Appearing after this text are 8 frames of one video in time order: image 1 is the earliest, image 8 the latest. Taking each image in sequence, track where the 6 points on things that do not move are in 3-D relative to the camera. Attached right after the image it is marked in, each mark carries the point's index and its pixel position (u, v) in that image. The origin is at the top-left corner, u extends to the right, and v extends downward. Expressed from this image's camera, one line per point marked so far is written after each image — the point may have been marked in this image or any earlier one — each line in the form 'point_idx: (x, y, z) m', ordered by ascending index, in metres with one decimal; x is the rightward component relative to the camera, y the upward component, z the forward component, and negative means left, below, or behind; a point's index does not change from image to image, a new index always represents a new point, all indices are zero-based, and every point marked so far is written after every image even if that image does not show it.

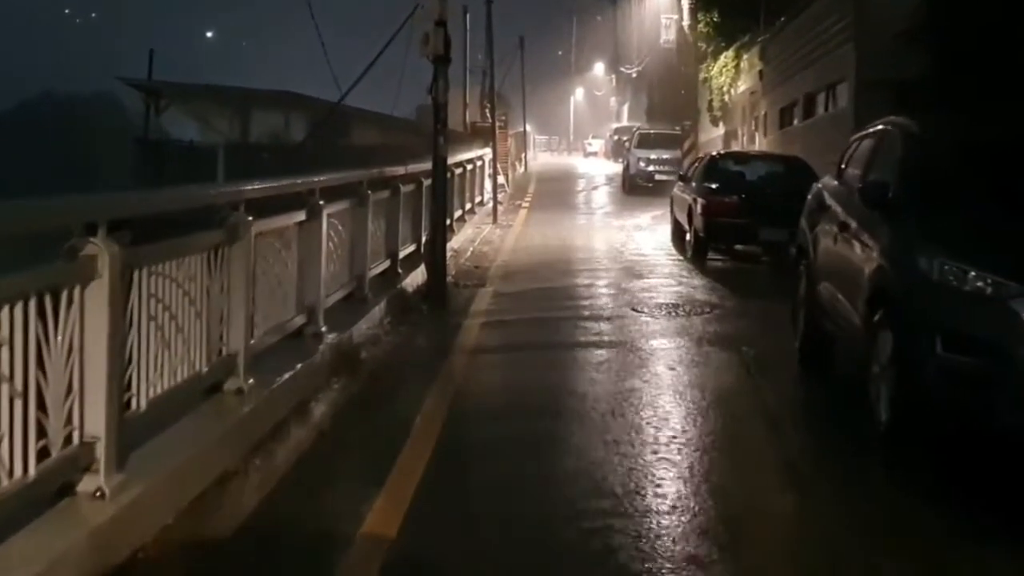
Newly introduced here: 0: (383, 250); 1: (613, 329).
0: (-1.2, +0.3, +13.3) m
1: (+0.8, -0.4, +11.7) m
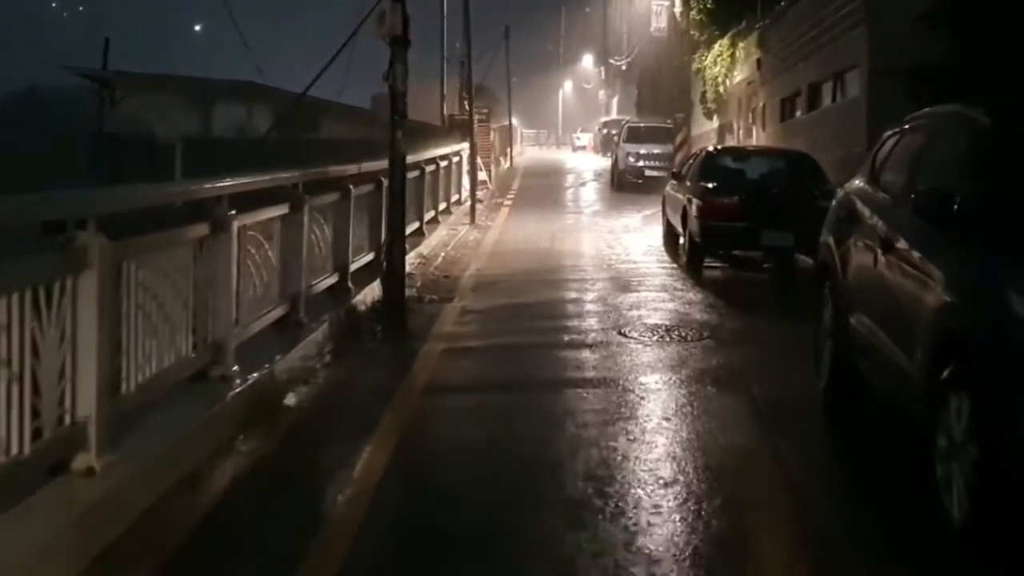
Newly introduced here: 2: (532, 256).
0: (-1.5, +0.2, +11.4) m
1: (+0.6, -0.5, +9.9) m
2: (+0.3, +0.4, +18.2) m
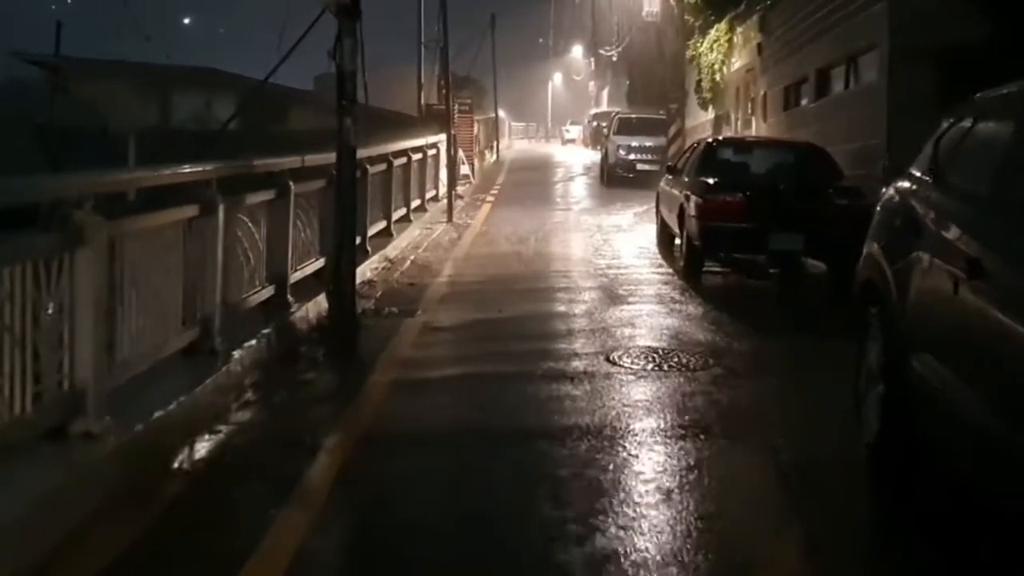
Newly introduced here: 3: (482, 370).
0: (-1.7, +0.1, +9.6) m
1: (+0.4, -0.6, +8.0) m
2: (0.0, +0.3, +16.4) m
3: (-0.2, -0.5, +9.2) m
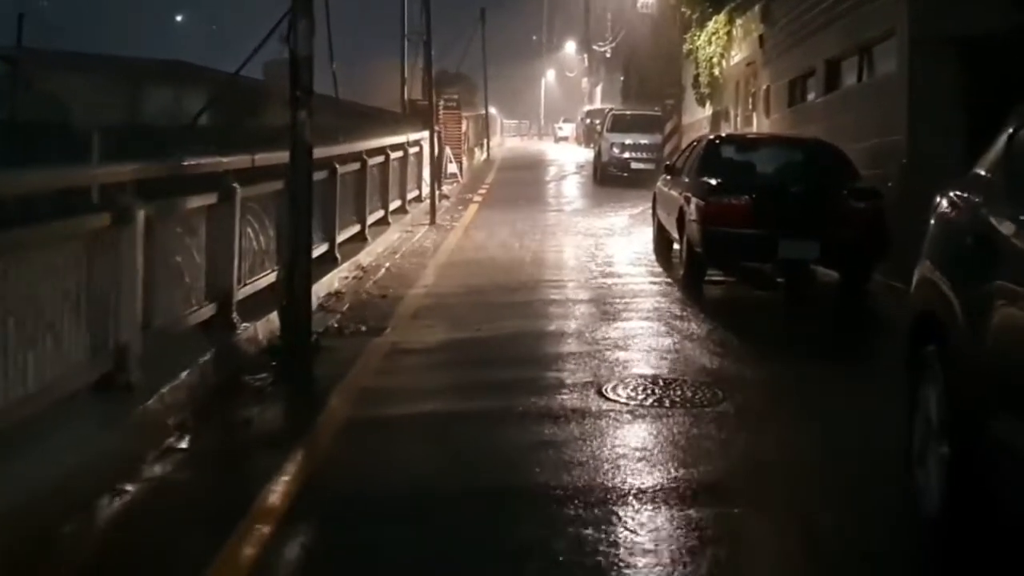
0: (-1.8, 0.0, +8.3) m
1: (+0.2, -0.7, +6.8) m
2: (-0.2, +0.2, +15.1) m
3: (-0.3, -0.6, +7.9) m
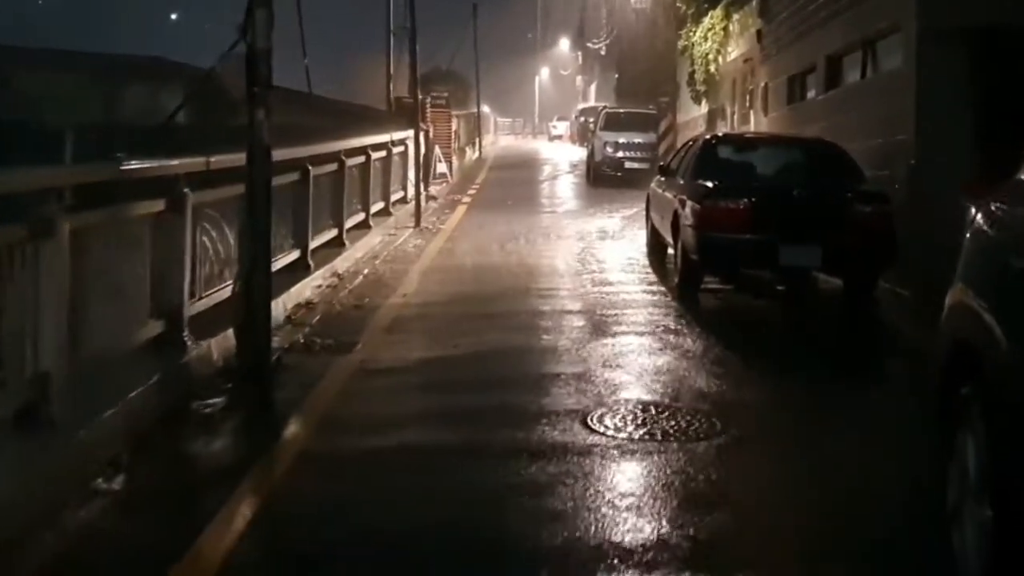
0: (-1.9, -0.1, +7.5) m
1: (+0.1, -0.8, +6.0) m
2: (-0.3, +0.2, +14.3) m
3: (-0.4, -0.7, +7.1) m
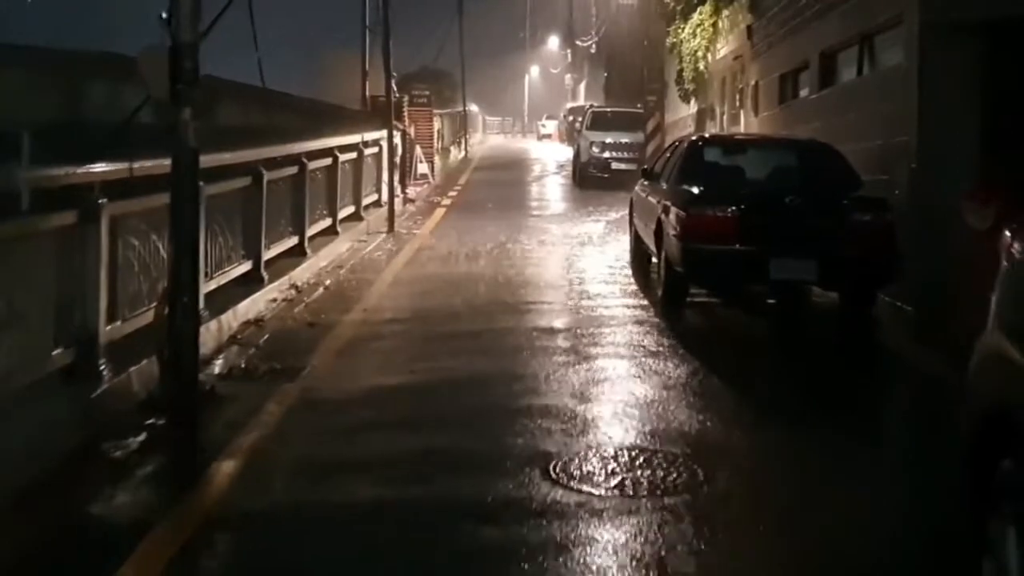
0: (-2.1, -0.2, +6.6) m
1: (-0.1, -0.9, +5.1) m
2: (-0.6, 0.0, +13.4) m
3: (-0.6, -0.8, +6.2) m
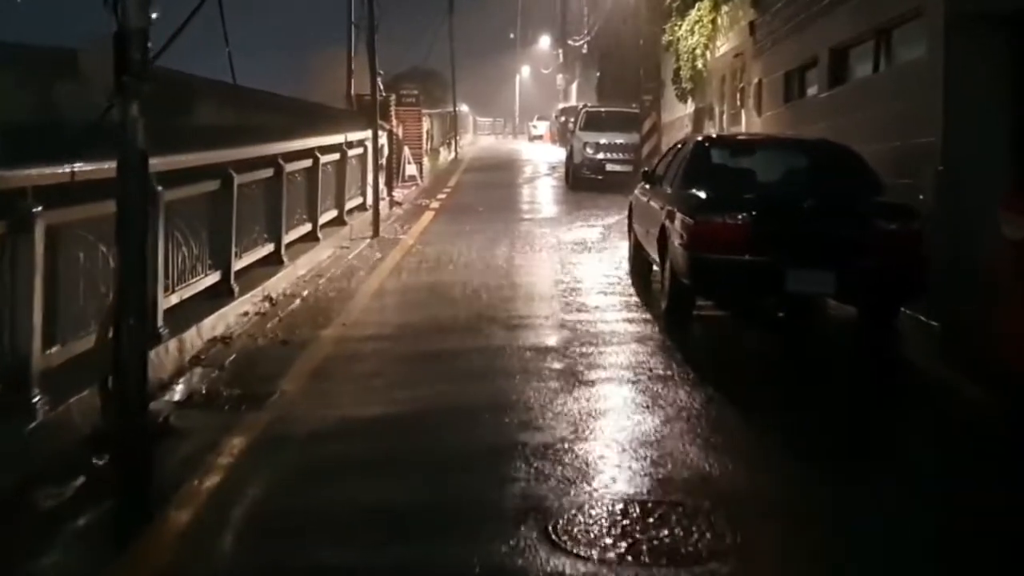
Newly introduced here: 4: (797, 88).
0: (-2.2, -0.3, +5.7) m
1: (-0.1, -1.0, +4.2) m
2: (-0.6, 0.0, +12.5) m
3: (-0.7, -0.9, +5.3) m
4: (+3.4, +2.4, +17.5) m
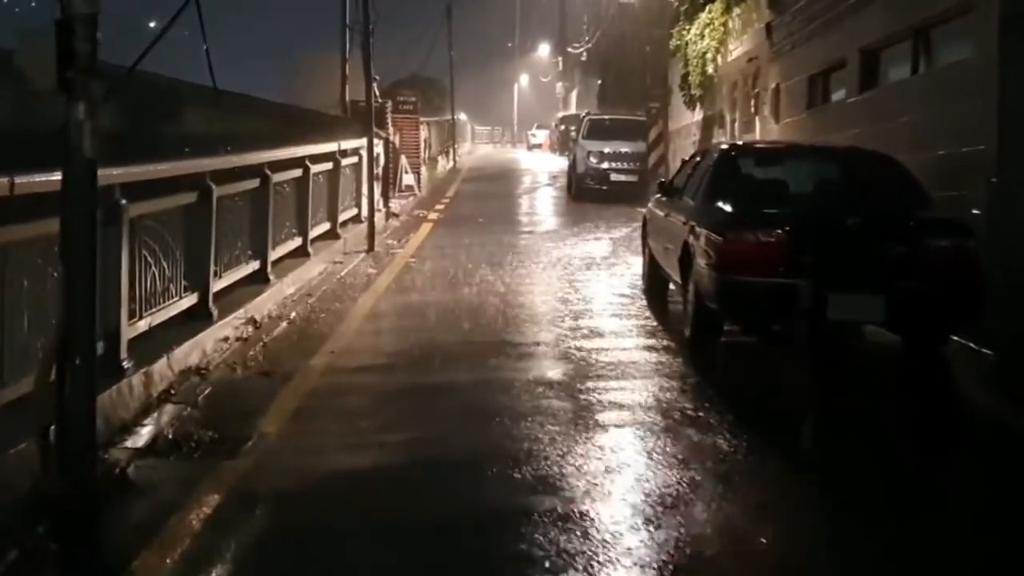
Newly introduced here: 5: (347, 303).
0: (-2.1, -0.4, +4.7) m
1: (0.0, -1.1, +3.2) m
2: (-0.6, -0.2, +11.5) m
3: (-0.6, -1.0, +4.3) m
4: (+3.5, +2.2, +16.5) m
5: (-1.4, -0.1, +12.2) m
